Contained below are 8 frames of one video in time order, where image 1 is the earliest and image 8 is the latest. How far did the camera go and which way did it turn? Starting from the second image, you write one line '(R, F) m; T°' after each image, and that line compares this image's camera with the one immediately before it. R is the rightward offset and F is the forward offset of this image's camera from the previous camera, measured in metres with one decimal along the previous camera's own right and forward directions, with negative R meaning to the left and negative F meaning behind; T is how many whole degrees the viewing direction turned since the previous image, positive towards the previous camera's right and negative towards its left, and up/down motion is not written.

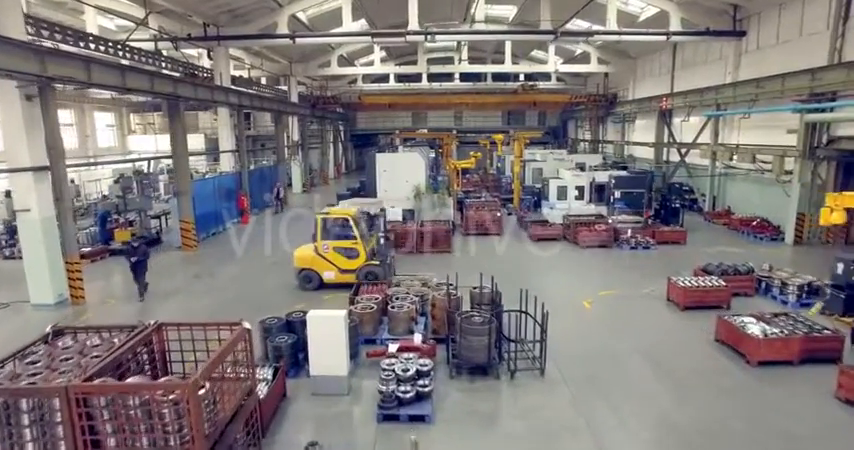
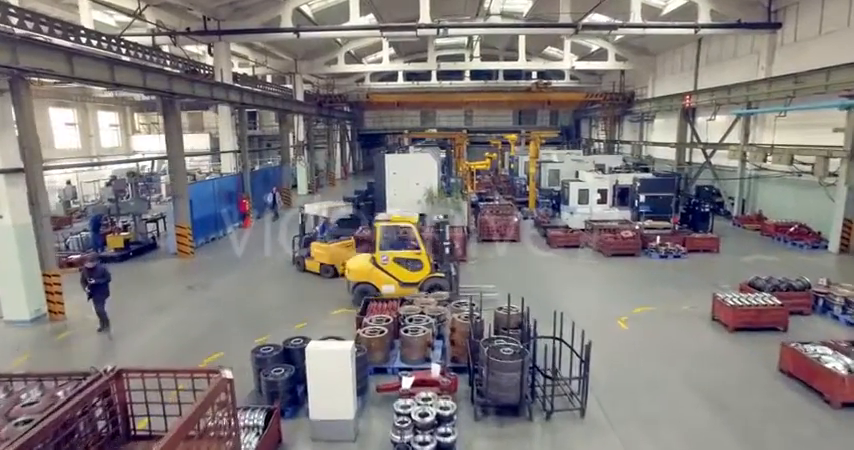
(-0.1, +0.9) m; -1°
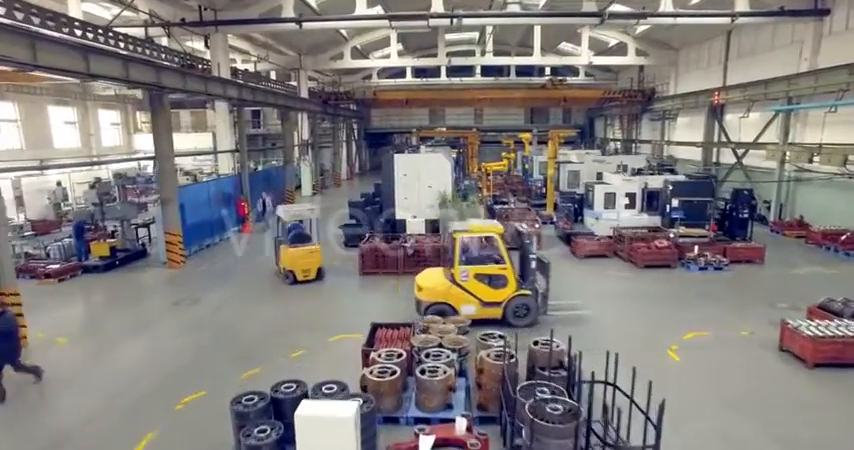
(-0.2, +1.2) m; -1°
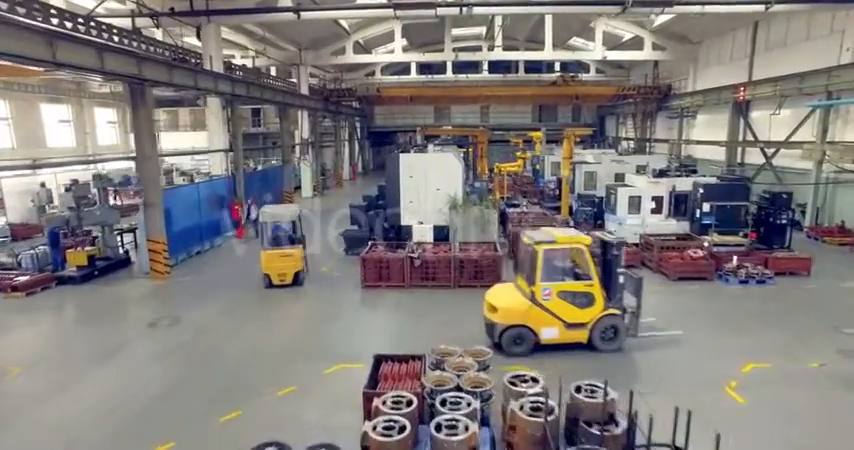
(-0.1, +1.1) m; 0°
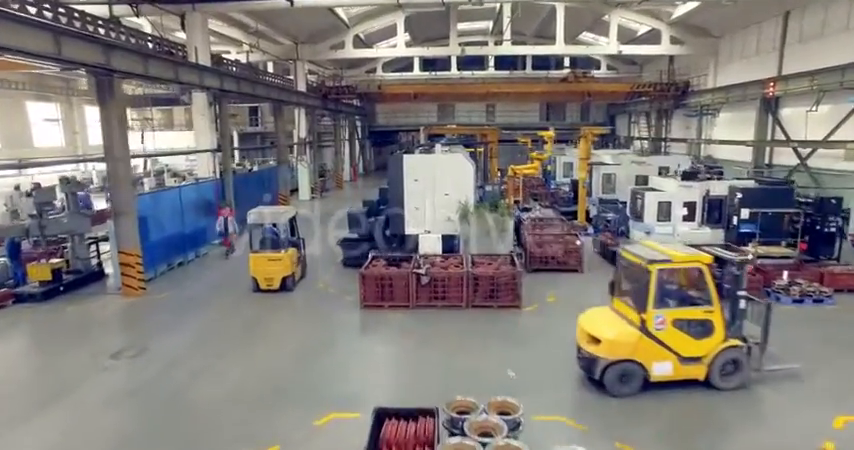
(-0.1, +1.2) m; 0°
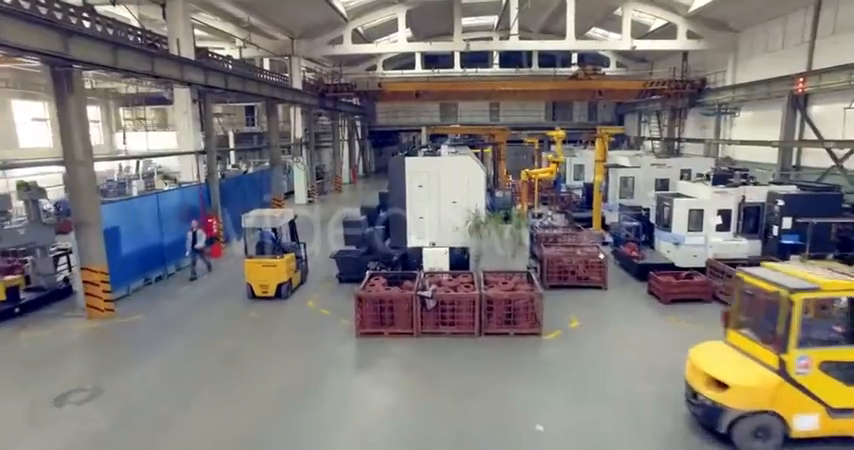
(-0.1, +1.1) m; 0°
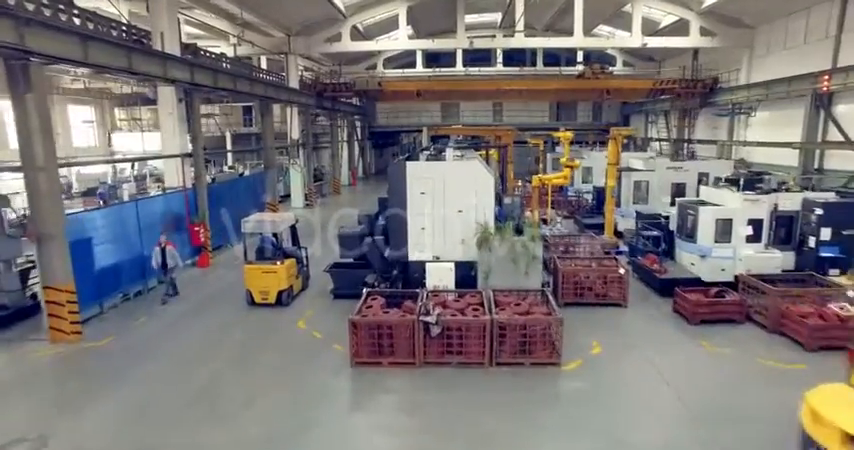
(0.0, +0.9) m; 0°
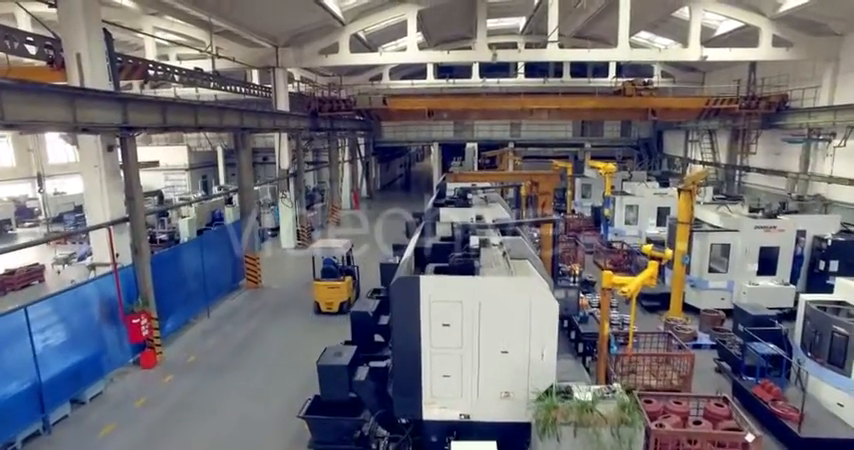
(-0.2, +3.1) m; -1°
